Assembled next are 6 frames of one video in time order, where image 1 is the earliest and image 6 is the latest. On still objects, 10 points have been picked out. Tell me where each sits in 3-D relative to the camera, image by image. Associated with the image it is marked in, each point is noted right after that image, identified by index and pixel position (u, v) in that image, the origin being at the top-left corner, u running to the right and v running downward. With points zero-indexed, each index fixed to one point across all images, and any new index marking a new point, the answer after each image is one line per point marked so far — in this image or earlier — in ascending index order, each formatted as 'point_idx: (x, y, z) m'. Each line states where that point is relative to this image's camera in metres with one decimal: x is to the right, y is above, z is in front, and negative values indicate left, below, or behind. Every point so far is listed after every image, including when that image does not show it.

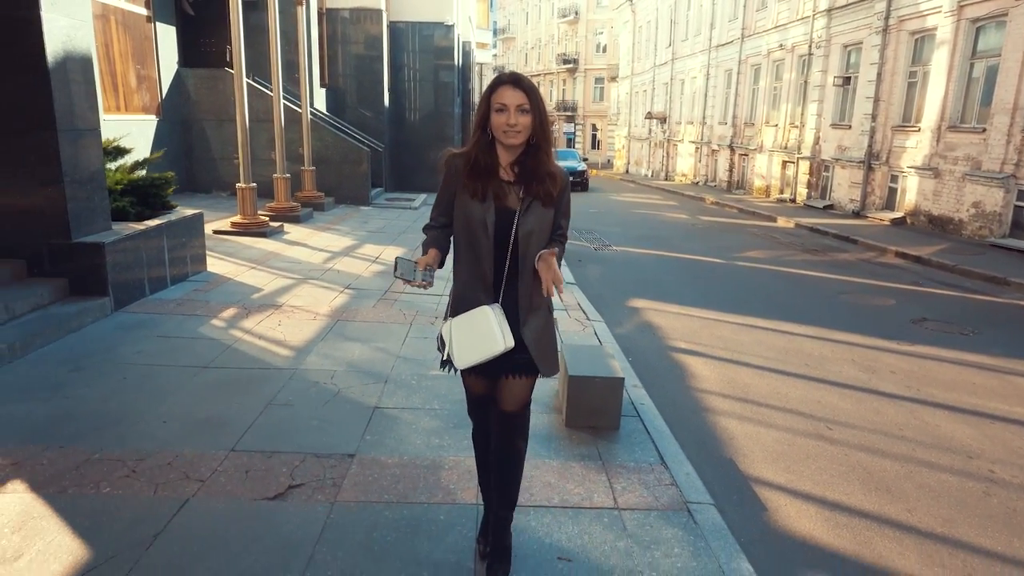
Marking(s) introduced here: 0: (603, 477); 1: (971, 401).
0: (+0.5, -1.0, +3.5) m
1: (+3.5, -0.9, +5.2) m
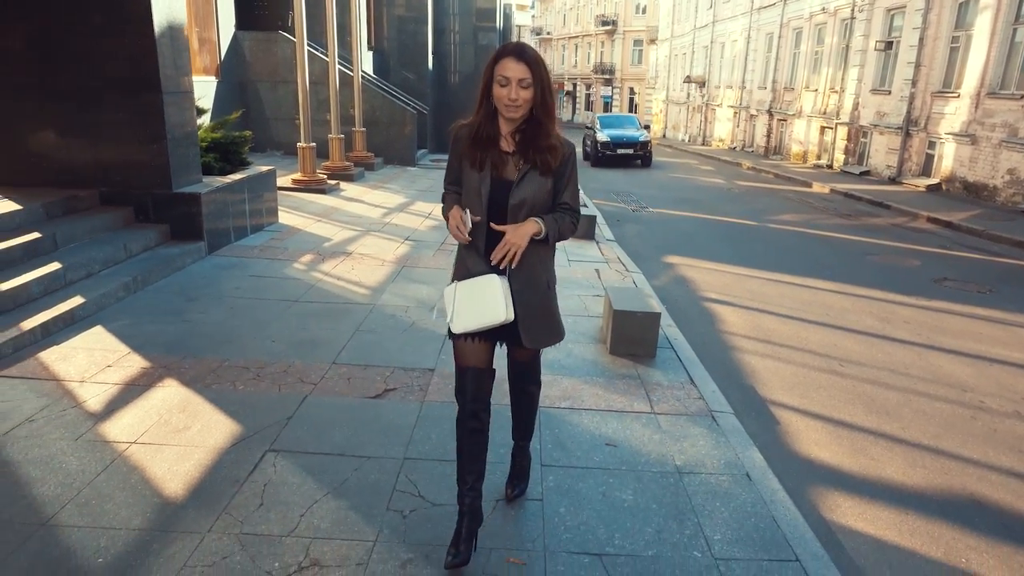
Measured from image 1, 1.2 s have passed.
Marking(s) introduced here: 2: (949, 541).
0: (+0.8, -0.6, +4.2) m
1: (+3.9, -0.5, +5.8) m
2: (+2.0, -1.2, +3.1) m
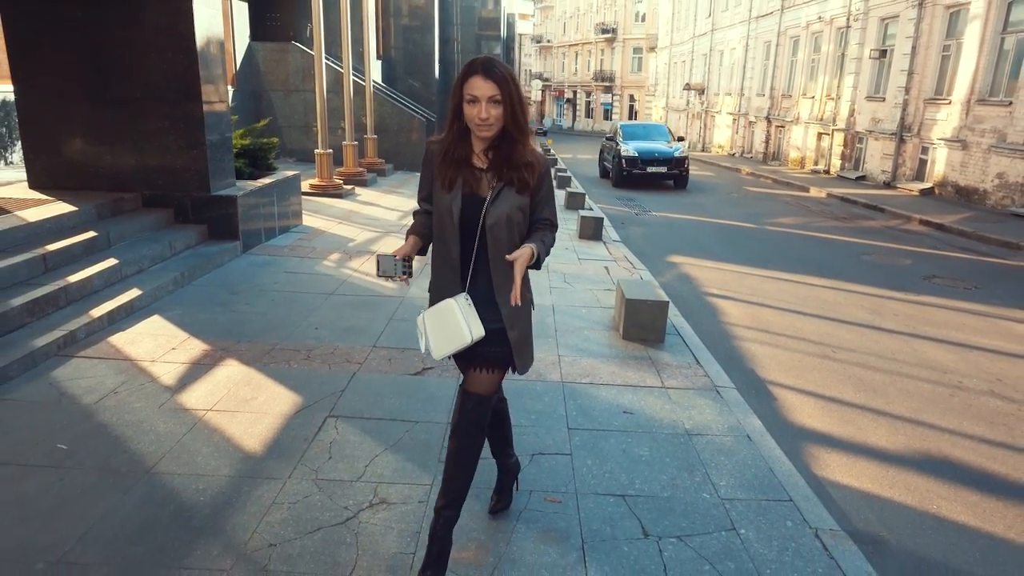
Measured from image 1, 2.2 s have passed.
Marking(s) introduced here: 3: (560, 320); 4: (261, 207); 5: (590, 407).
0: (+1.0, -0.6, +4.7) m
1: (+4.1, -0.4, +6.3) m
2: (+2.2, -1.1, +3.6) m
3: (+0.4, -0.3, +5.6) m
4: (-3.0, +1.0, +8.0) m
5: (+0.5, -0.7, +4.0) m
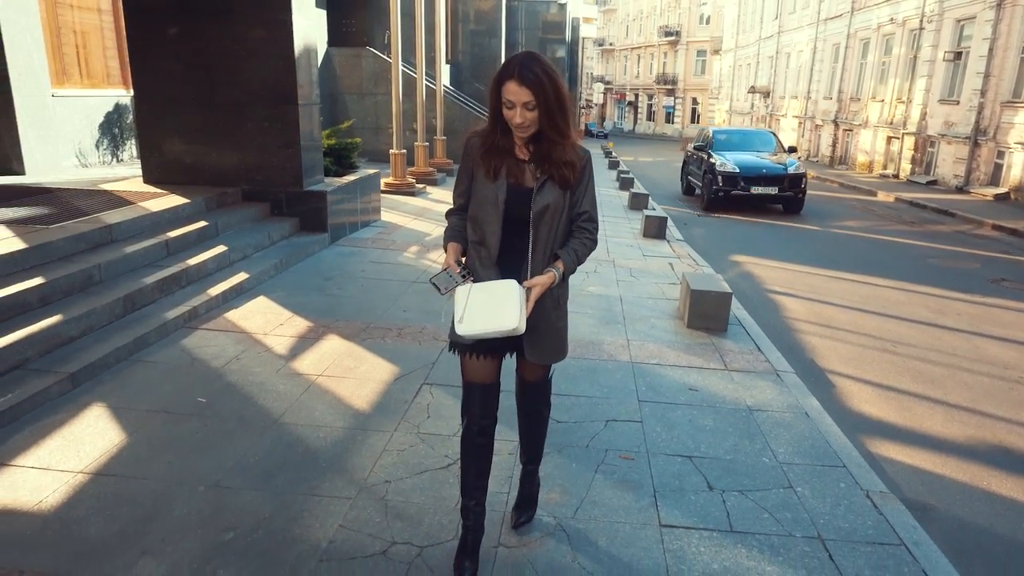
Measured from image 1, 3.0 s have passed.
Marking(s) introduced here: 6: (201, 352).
0: (+1.5, -0.5, +5.0) m
1: (+4.8, -0.4, +6.3) m
2: (+2.6, -1.0, +3.8) m
3: (+1.0, -0.2, +6.0) m
4: (-2.1, +1.1, +8.7) m
5: (+0.9, -0.6, +4.4) m
6: (-2.2, -0.4, +4.7) m
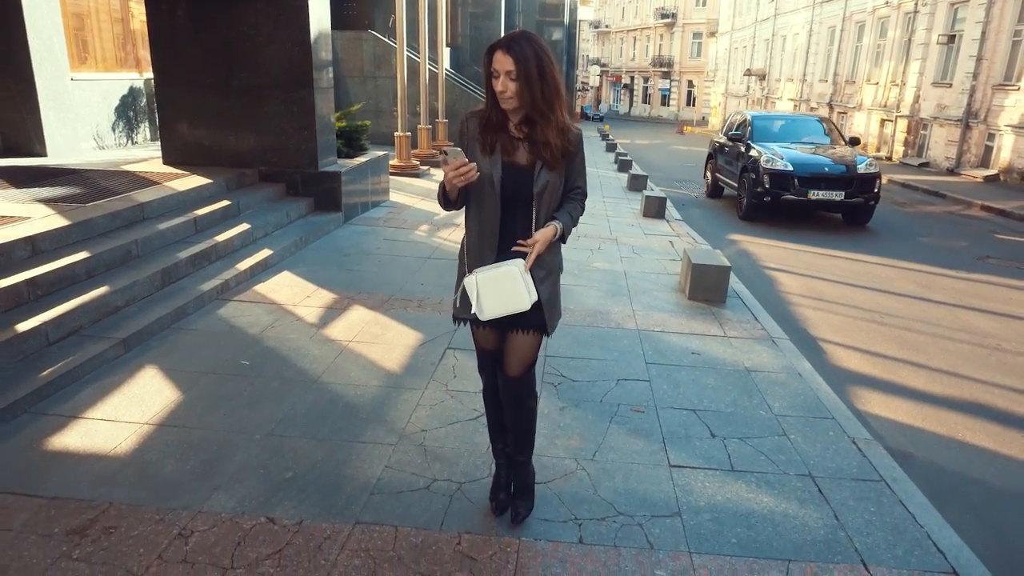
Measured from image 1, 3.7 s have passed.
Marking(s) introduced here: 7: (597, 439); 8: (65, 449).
0: (+1.6, -0.3, +5.3) m
1: (+4.9, -0.2, +6.7) m
2: (+2.7, -0.8, +4.2) m
3: (+1.1, 0.0, +6.3) m
4: (-2.0, +1.4, +9.0) m
5: (+1.1, -0.4, +4.7) m
6: (-2.1, -0.2, +5.1) m
7: (+0.4, -0.8, +3.5) m
8: (-2.2, -0.8, +3.3) m
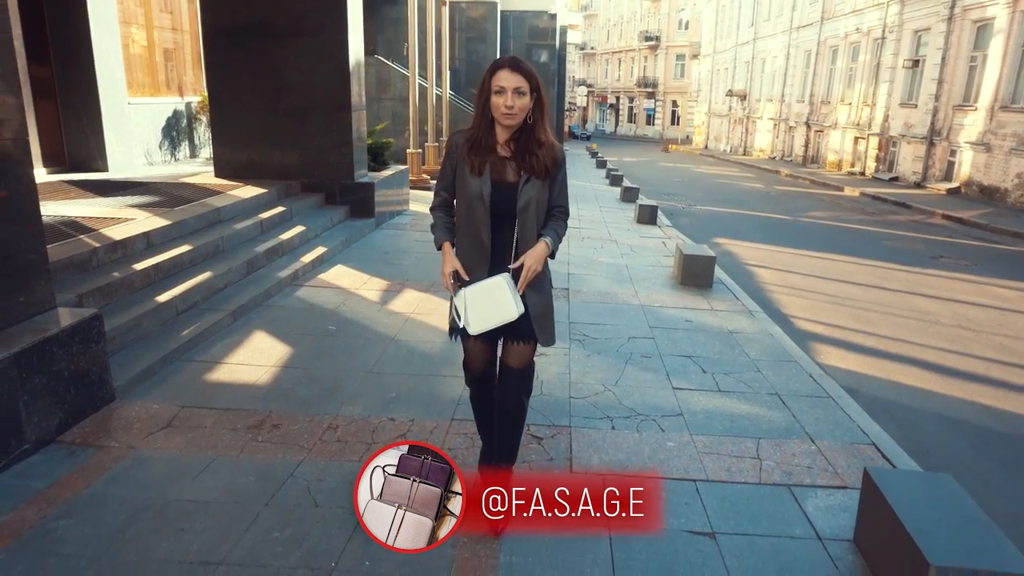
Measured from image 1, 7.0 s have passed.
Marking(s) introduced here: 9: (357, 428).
0: (+1.9, -0.1, +6.5) m
1: (+5.1, -0.1, +8.0) m
2: (+3.0, -0.7, +5.4) m
3: (+1.3, +0.2, +7.5) m
4: (-1.9, +1.4, +10.1) m
5: (+1.3, -0.3, +5.9) m
6: (-1.8, -0.1, +6.2) m
7: (+0.7, -0.6, +4.6) m
8: (-1.9, -0.6, +4.4) m
9: (-0.9, -0.8, +3.8) m
